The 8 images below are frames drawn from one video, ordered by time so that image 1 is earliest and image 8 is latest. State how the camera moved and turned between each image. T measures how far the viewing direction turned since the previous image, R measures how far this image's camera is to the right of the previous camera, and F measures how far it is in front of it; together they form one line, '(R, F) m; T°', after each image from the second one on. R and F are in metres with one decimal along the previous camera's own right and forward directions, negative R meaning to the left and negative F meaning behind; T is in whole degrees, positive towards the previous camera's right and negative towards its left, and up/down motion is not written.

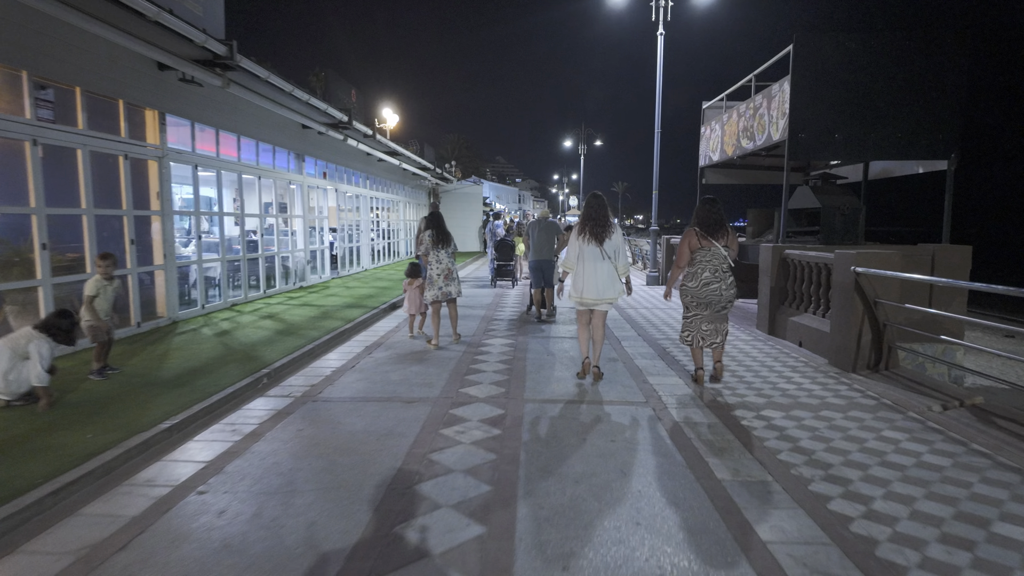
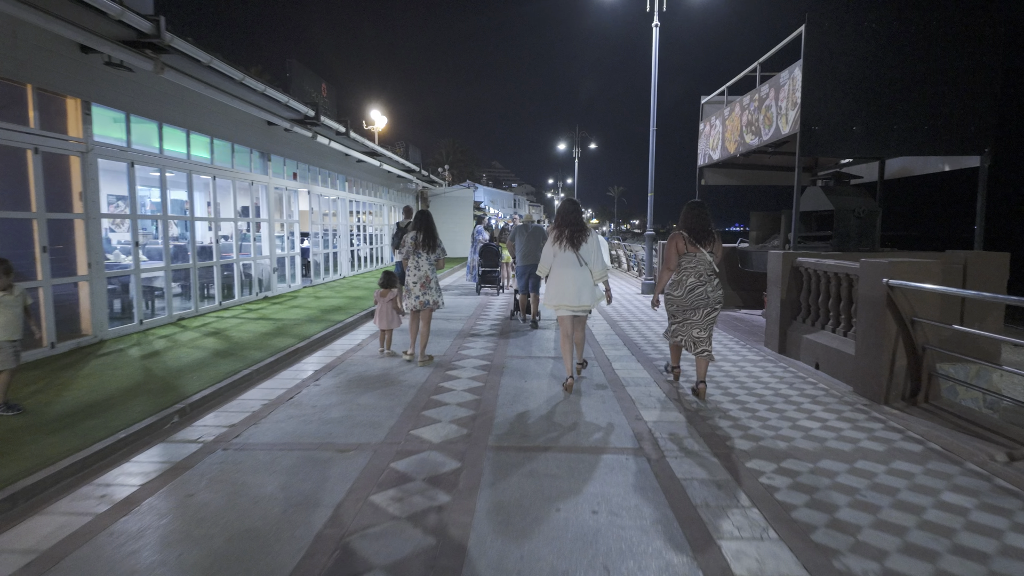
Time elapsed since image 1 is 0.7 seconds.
(+0.3, +1.0) m; 0°
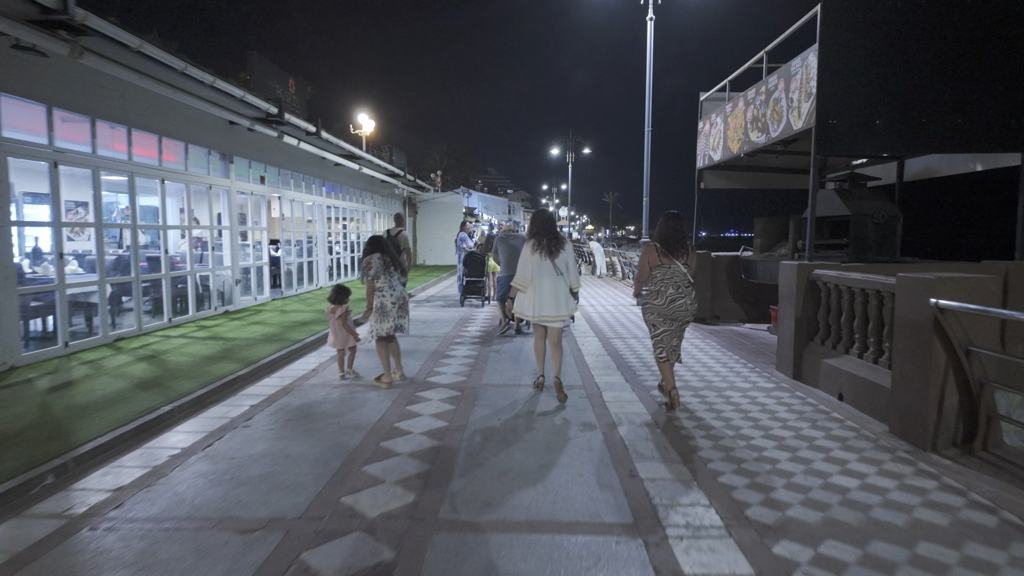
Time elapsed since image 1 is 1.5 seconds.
(+0.2, +0.9) m; 0°
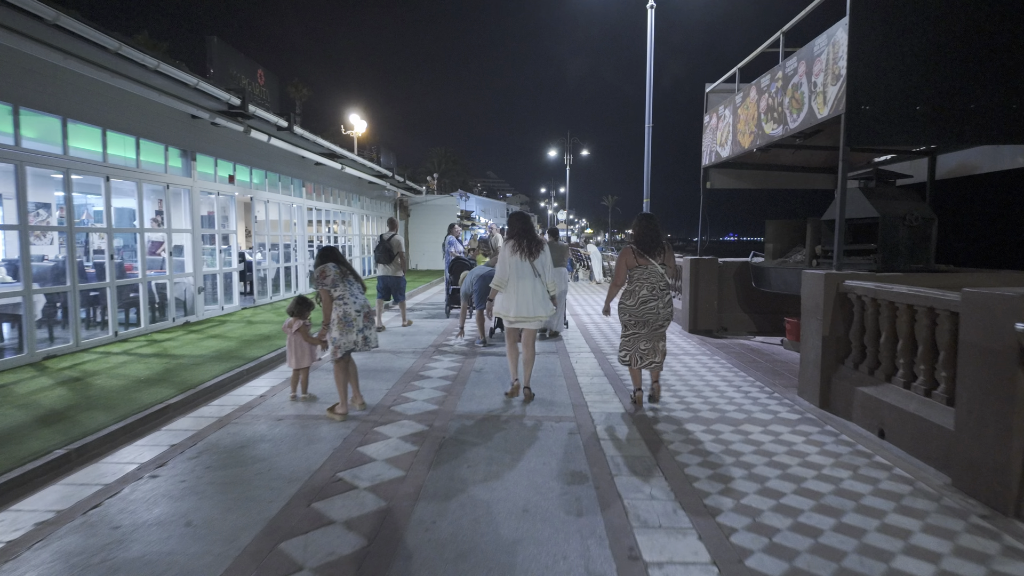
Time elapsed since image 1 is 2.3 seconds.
(+0.2, +0.9) m; 0°
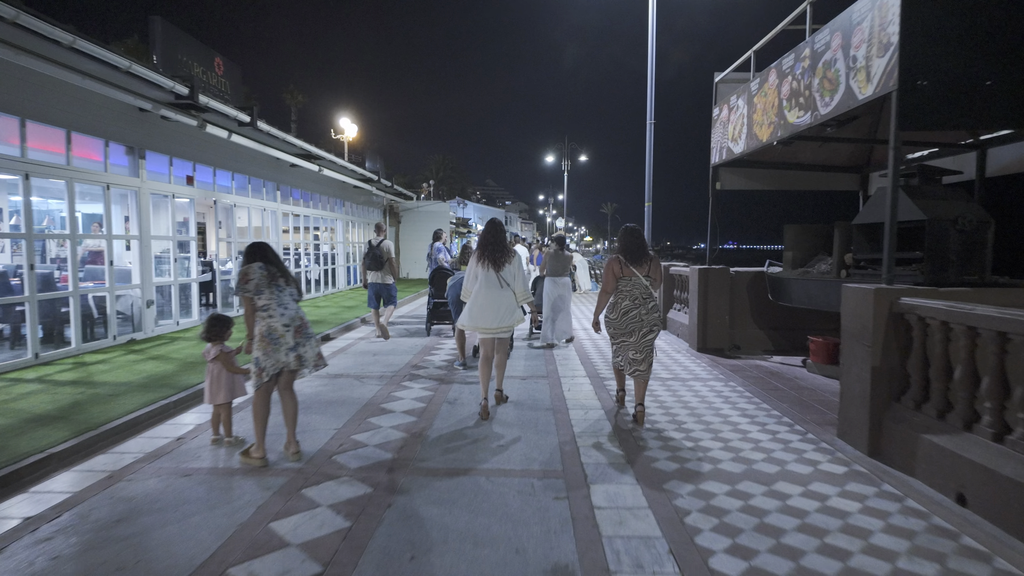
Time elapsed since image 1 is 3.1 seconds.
(+0.2, +1.1) m; 0°
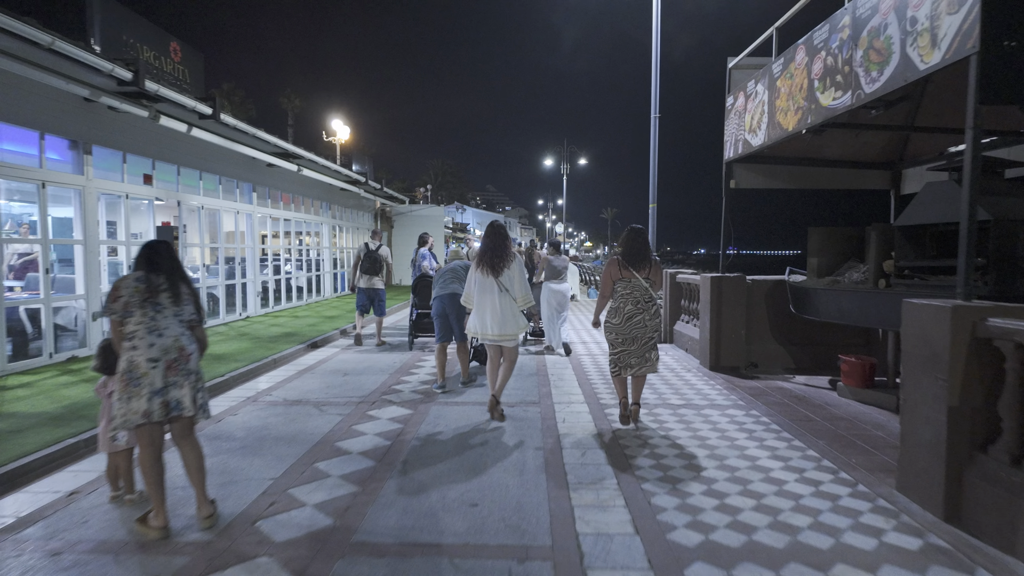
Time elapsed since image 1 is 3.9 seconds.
(+0.2, +1.0) m; 0°
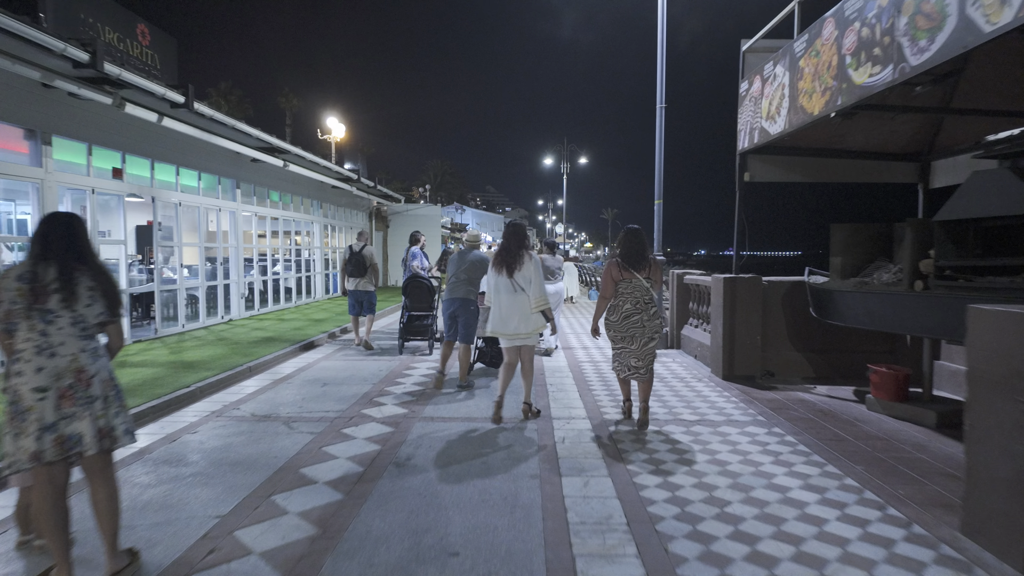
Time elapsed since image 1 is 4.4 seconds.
(+0.1, +0.6) m; 0°
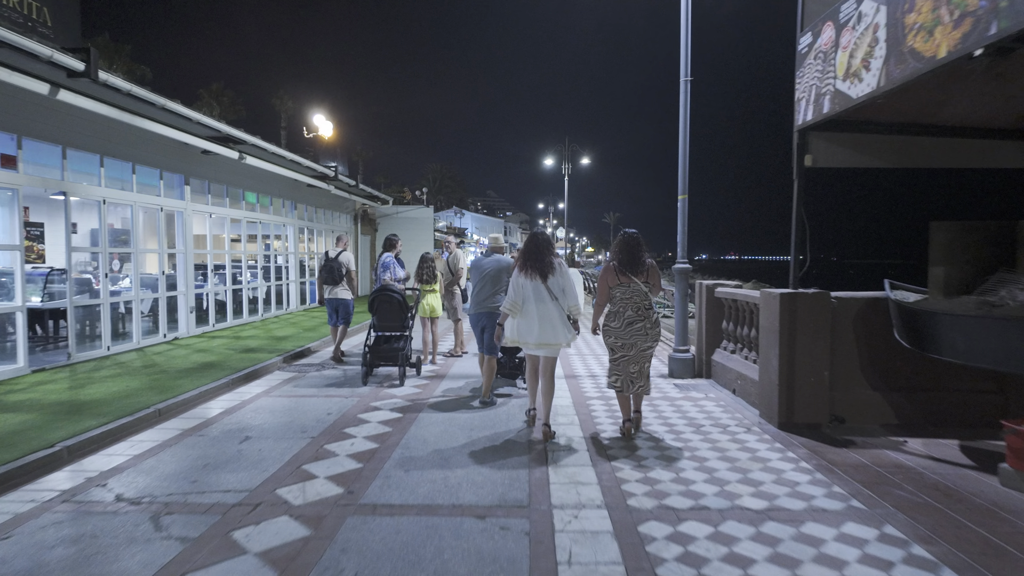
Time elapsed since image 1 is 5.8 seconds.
(+0.1, +1.7) m; 0°
